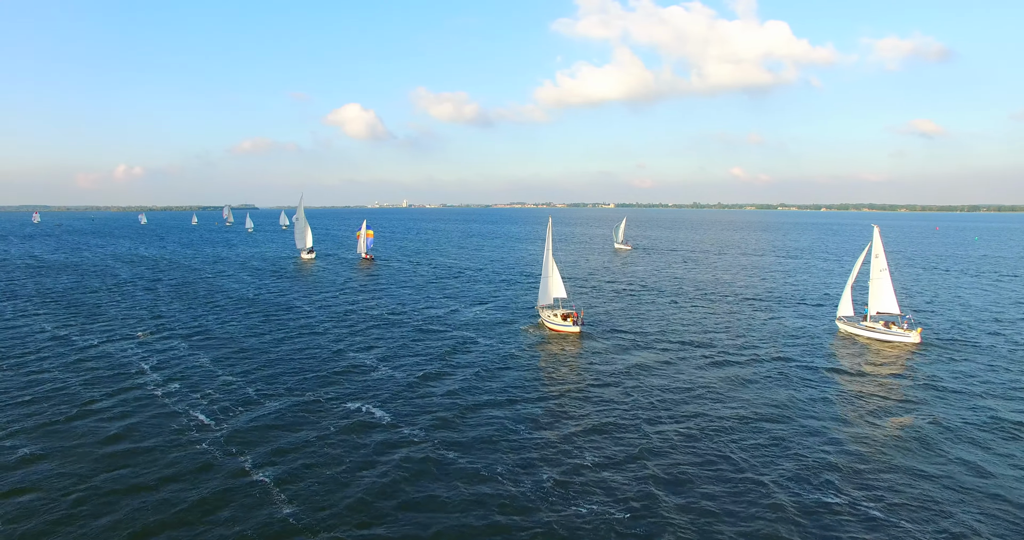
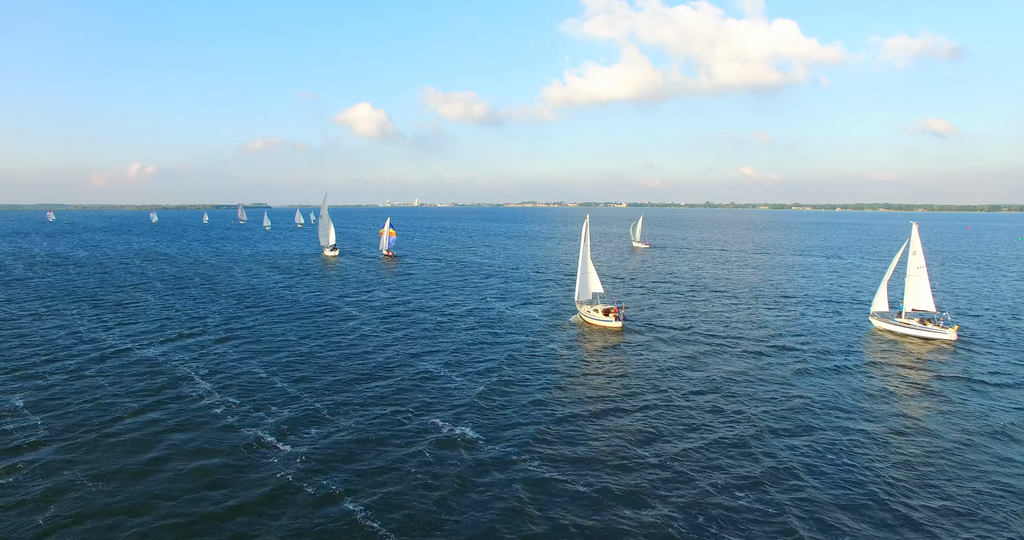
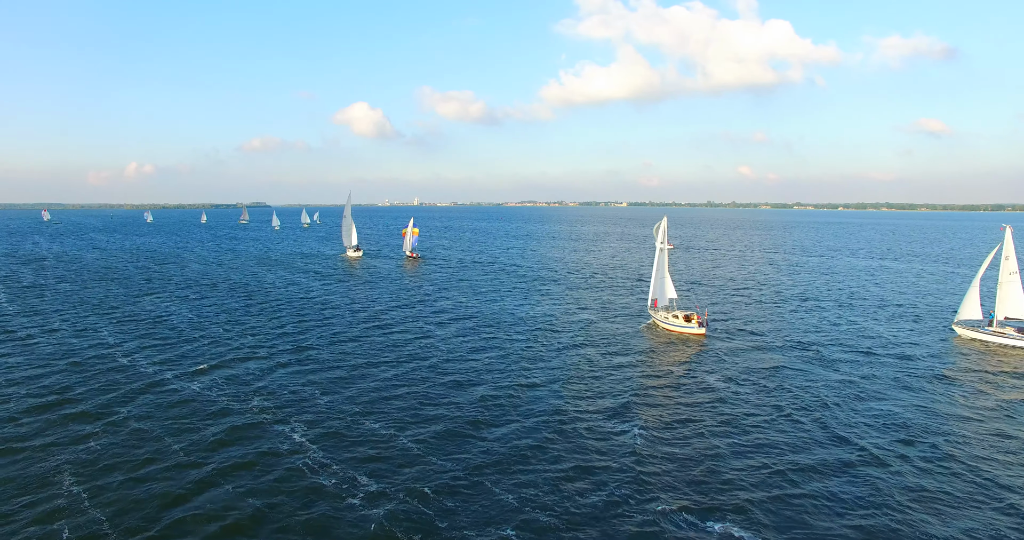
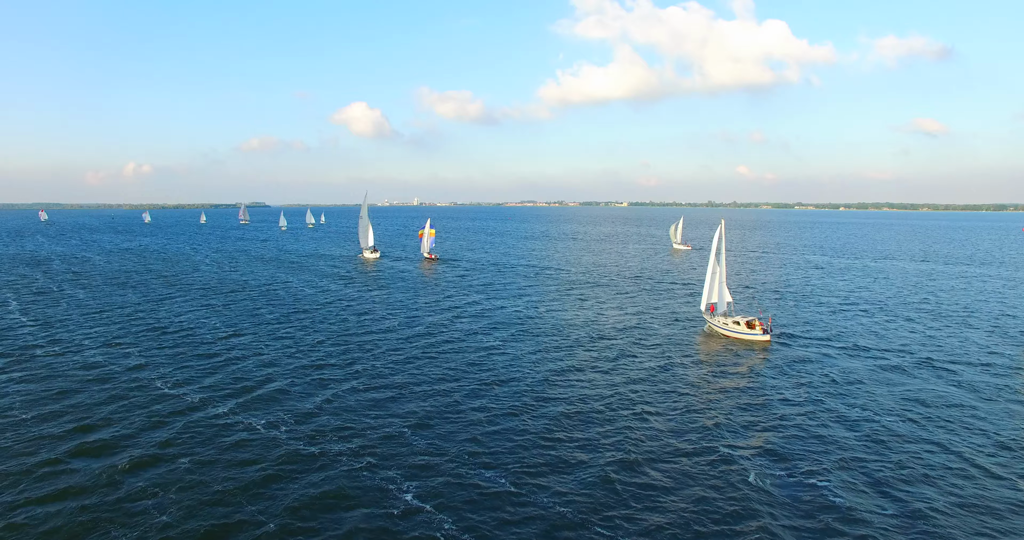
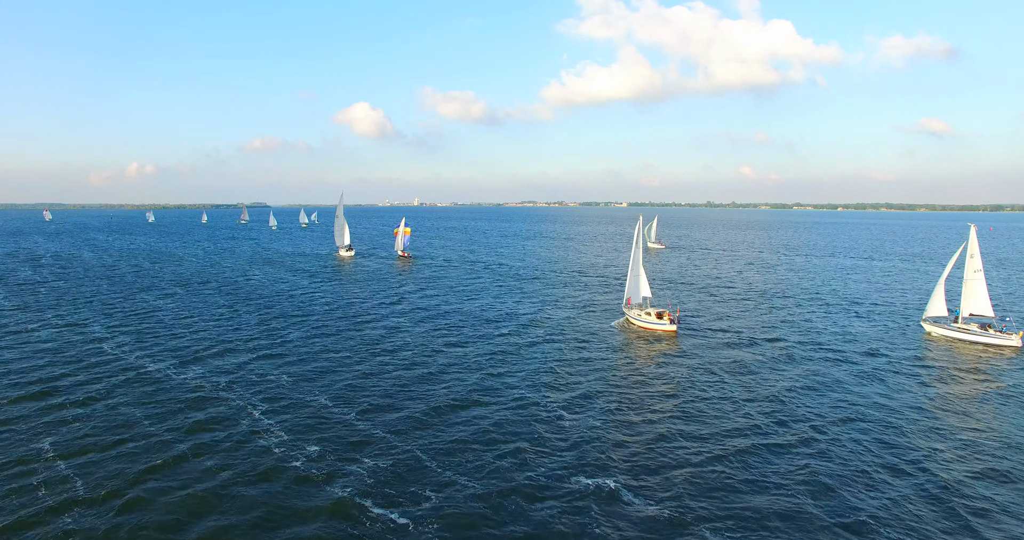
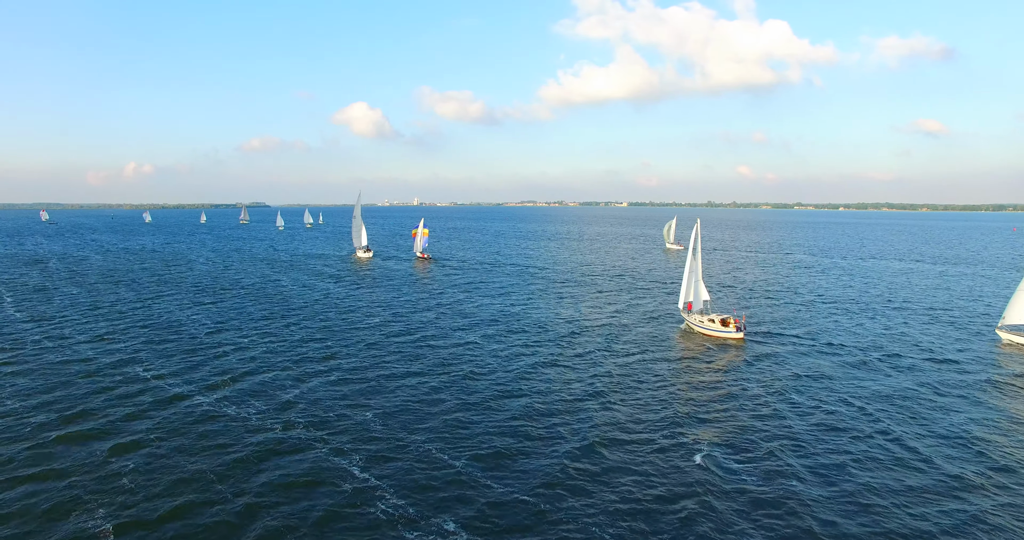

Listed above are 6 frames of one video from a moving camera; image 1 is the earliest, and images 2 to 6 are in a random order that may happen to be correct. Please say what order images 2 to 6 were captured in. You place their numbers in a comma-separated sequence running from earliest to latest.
2, 5, 3, 6, 4
